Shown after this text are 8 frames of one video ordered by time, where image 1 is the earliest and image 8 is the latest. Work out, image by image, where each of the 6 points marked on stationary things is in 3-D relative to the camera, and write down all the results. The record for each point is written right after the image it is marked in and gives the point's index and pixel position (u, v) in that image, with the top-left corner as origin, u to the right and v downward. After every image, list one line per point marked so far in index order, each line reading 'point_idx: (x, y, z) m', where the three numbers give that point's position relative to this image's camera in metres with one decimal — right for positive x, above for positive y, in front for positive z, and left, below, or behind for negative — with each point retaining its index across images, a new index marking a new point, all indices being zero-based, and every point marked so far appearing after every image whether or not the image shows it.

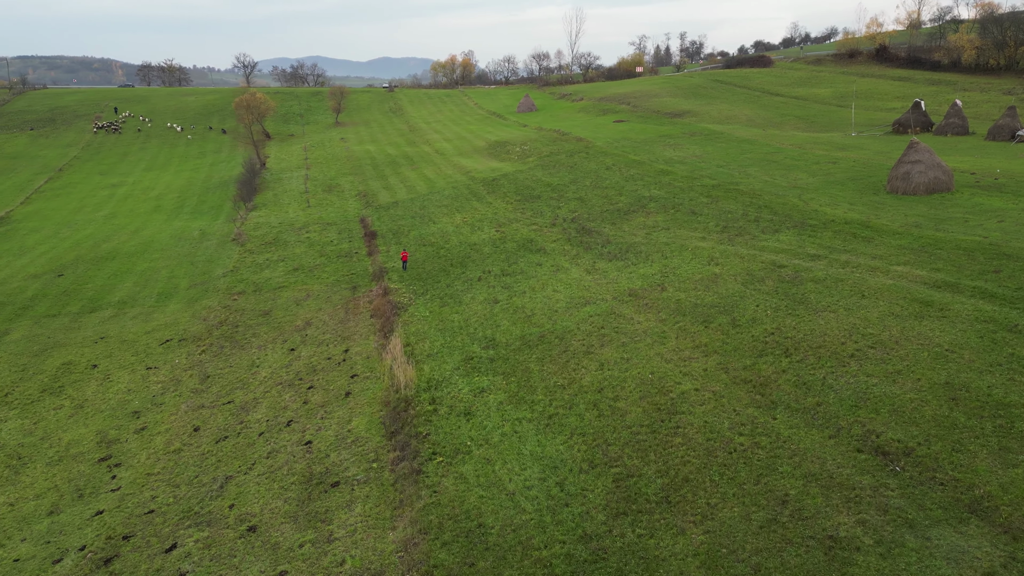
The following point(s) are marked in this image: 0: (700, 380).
0: (+5.1, -2.5, +19.8) m
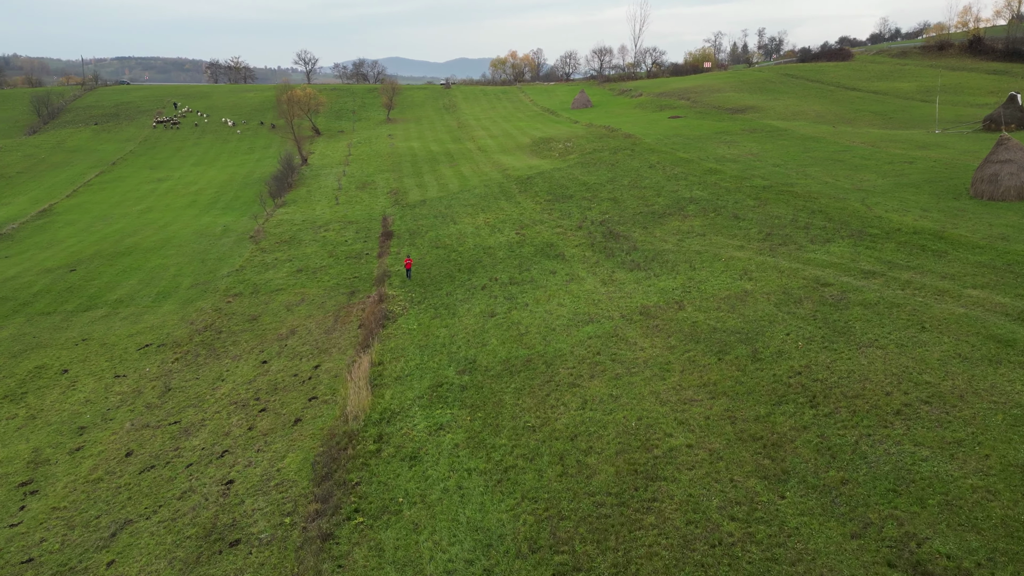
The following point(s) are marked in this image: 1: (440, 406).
0: (+4.0, -3.1, +15.5) m
1: (-1.9, -3.2, +19.7) m
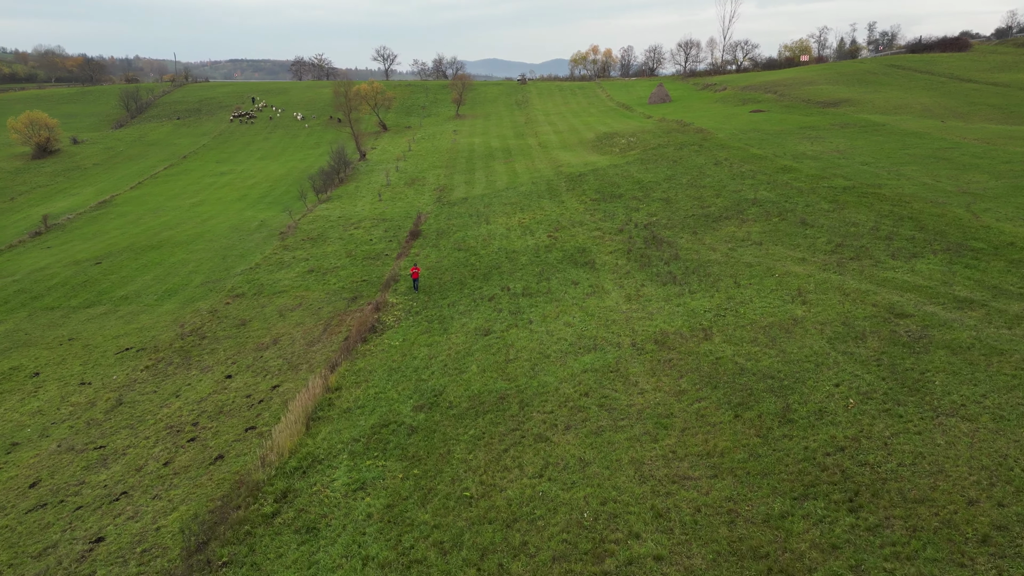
0: (+2.4, -3.6, +10.7) m
1: (-2.9, -3.6, +15.5) m
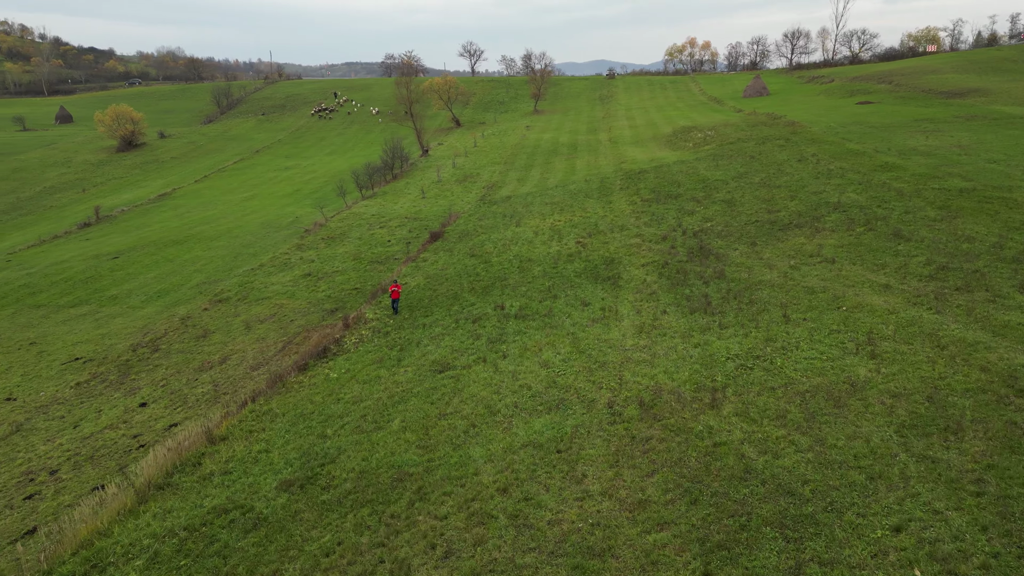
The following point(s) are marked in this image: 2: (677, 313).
0: (-0.2, -4.3, +5.1) m
1: (-4.8, -4.0, +10.6) m
2: (+4.4, -0.7, +19.2) m
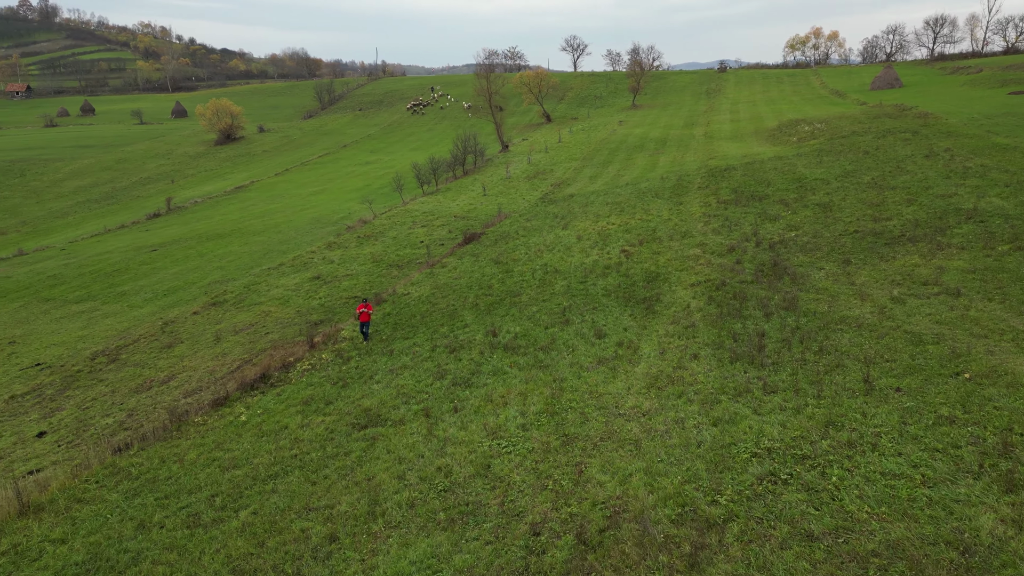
0: (-3.0, -4.7, +0.3) m
1: (-6.8, -4.3, +6.4) m
2: (+3.7, -1.3, +13.5) m
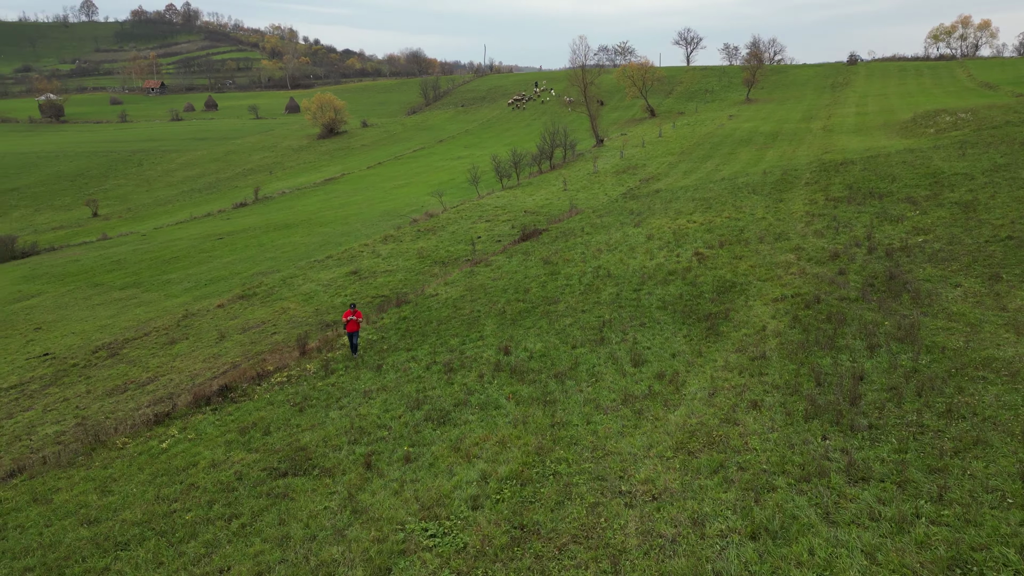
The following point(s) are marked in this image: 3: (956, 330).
0: (-5.4, -4.6, -2.7) m
1: (-8.1, -4.1, +3.9) m
2: (+3.4, -1.6, +9.3) m
3: (+6.9, -0.6, +11.3) m
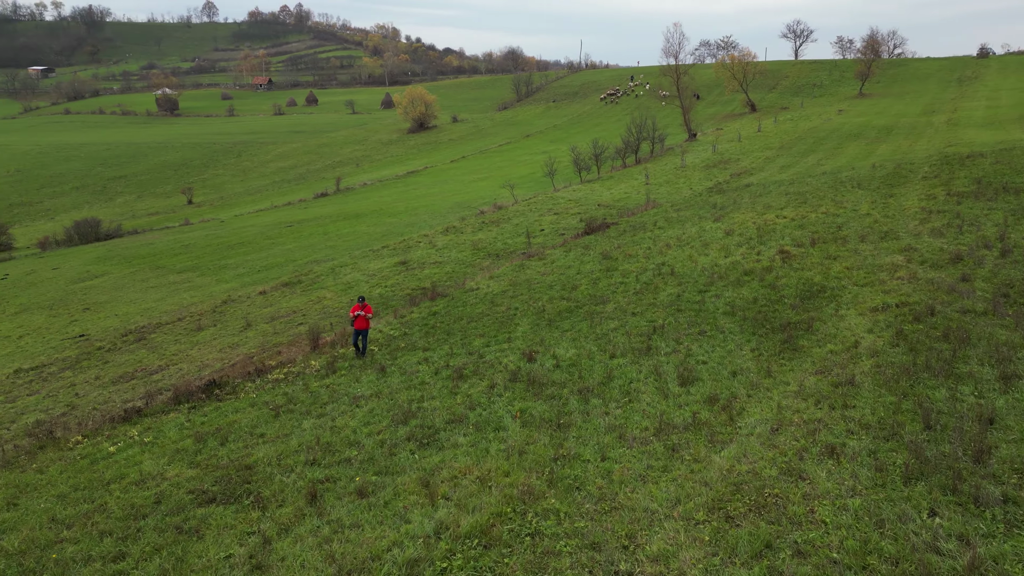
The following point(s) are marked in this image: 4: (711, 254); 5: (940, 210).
0: (-7.1, -4.3, -4.2) m
1: (-9.0, -3.7, +2.7) m
2: (+3.2, -1.6, +6.6) m
3: (+7.0, -0.8, +8.1) m
4: (+4.8, +0.8, +17.2) m
5: (+11.2, +2.0, +18.7) m
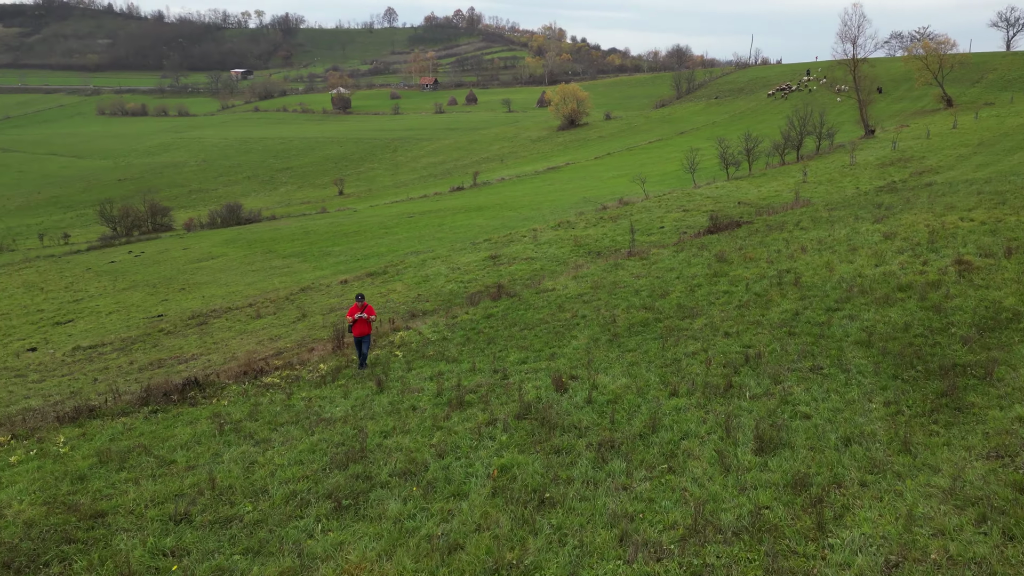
0: (-10.2, -3.8, -5.3) m
1: (-10.5, -3.1, +1.9) m
2: (+2.4, -1.8, +3.0) m
3: (+6.4, -1.2, +3.7) m
4: (+6.3, +0.5, +13.1) m
5: (+12.9, +1.3, +13.2) m
